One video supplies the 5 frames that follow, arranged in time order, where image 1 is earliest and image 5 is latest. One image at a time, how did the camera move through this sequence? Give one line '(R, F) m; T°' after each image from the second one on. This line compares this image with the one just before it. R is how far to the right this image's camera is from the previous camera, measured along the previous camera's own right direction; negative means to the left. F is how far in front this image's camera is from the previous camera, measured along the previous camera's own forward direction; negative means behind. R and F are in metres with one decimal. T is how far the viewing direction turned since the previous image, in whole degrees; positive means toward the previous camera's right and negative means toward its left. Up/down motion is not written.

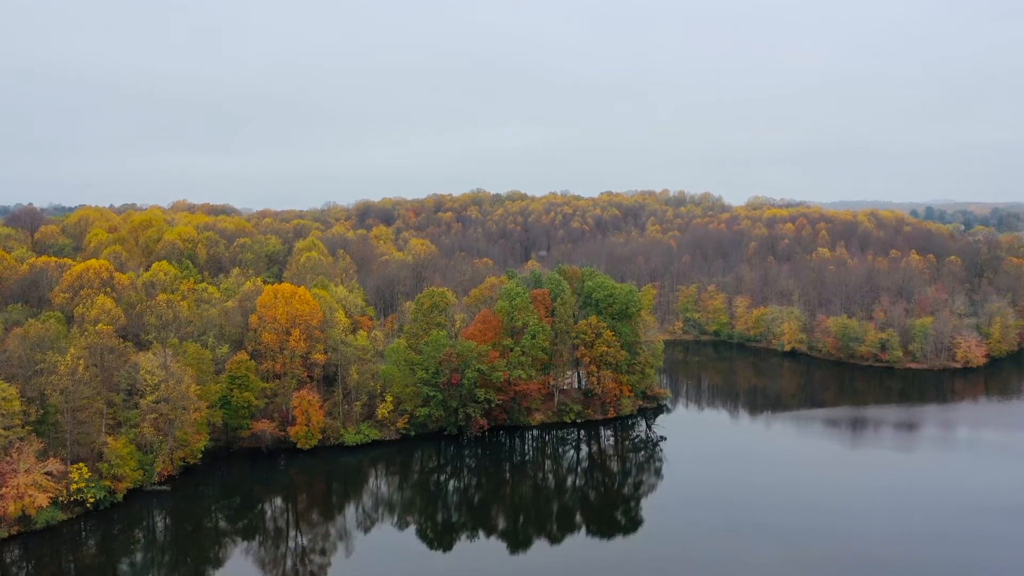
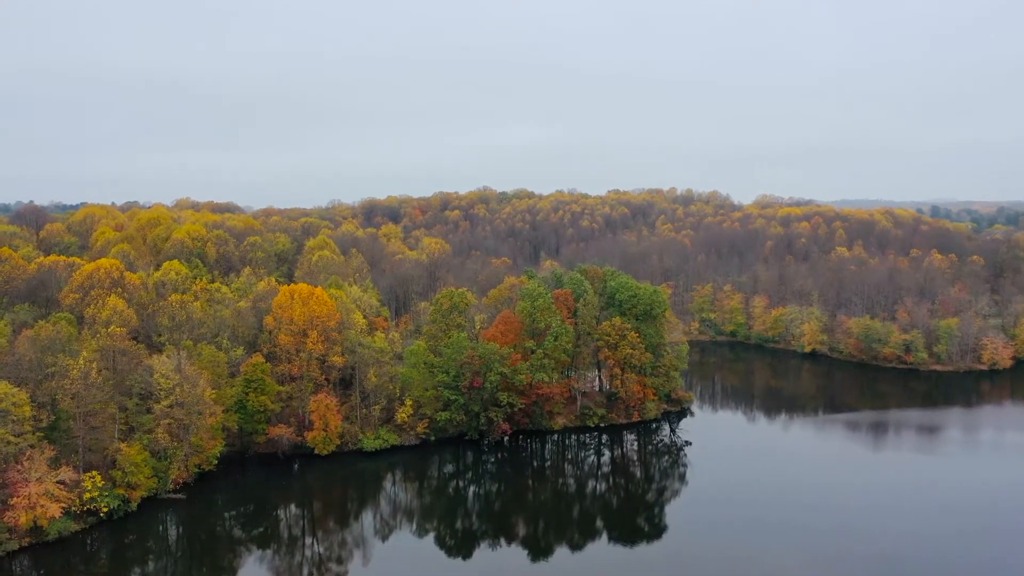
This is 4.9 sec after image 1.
(-1.6, +1.3) m; 0°
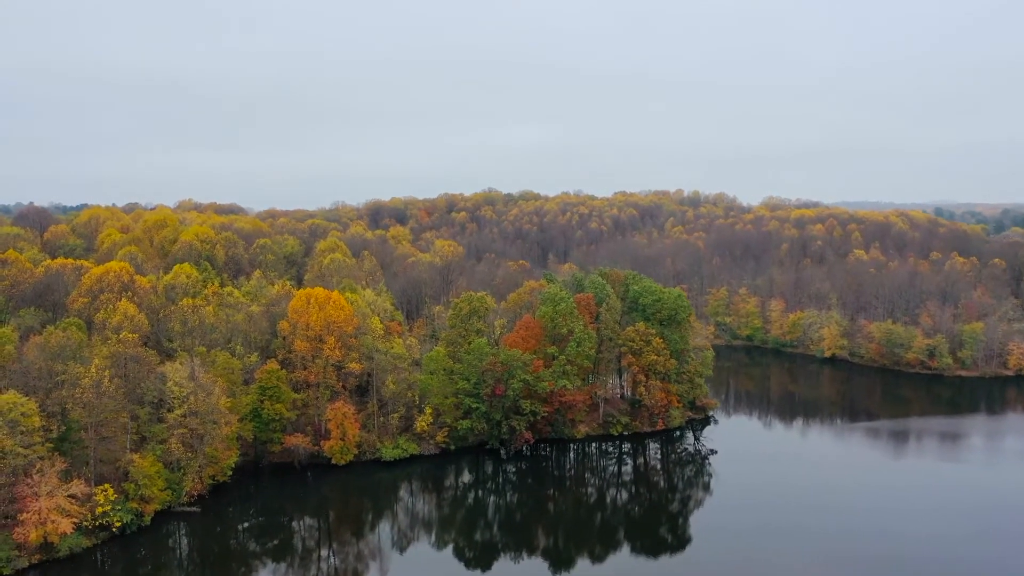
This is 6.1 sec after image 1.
(-1.6, +1.3) m; 0°
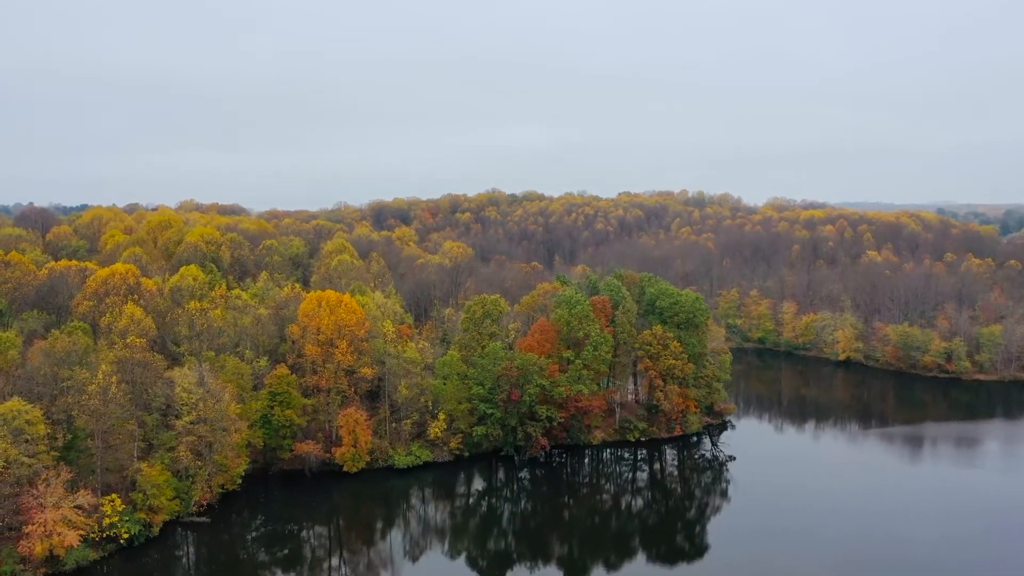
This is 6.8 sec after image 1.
(-1.1, +1.0) m; 0°
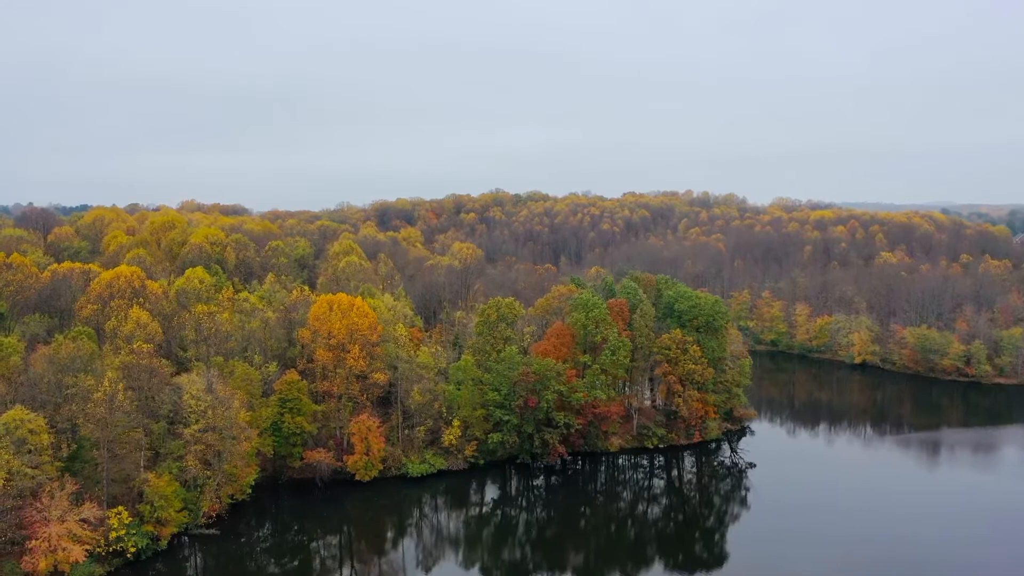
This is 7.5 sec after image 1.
(-1.1, +1.1) m; 0°
